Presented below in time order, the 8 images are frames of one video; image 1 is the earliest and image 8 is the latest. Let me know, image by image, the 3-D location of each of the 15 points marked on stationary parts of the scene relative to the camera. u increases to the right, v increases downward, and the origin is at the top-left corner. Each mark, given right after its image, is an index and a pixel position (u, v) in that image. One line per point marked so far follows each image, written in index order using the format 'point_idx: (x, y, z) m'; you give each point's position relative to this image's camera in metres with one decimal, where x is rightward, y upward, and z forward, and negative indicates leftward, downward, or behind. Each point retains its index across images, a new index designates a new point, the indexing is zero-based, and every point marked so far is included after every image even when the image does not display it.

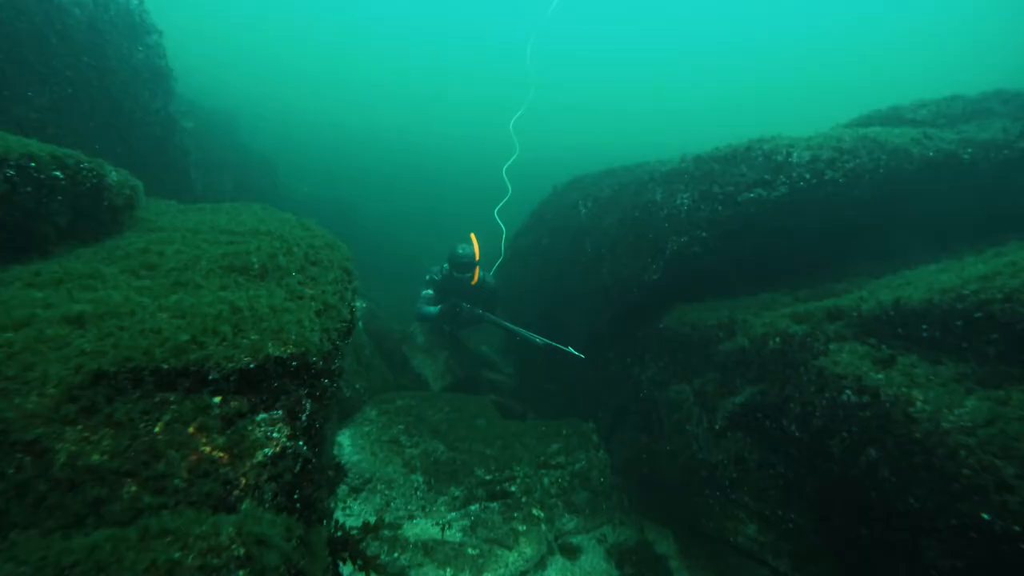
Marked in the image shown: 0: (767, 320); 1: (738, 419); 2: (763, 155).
0: (+2.8, -0.3, +5.8) m
1: (+2.3, -1.3, +5.3) m
2: (+3.3, +1.8, +7.0) m
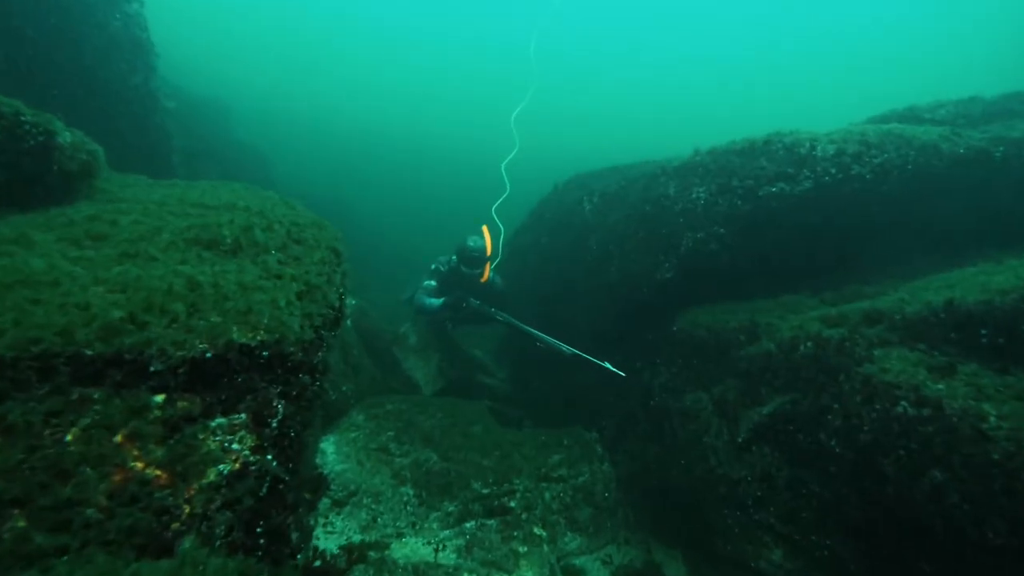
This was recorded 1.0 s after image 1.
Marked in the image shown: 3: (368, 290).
0: (+2.9, -0.3, +5.3) m
1: (+2.3, -1.3, +4.8) m
2: (+3.4, +1.7, +6.6) m
3: (-3.8, -0.1, +13.8) m
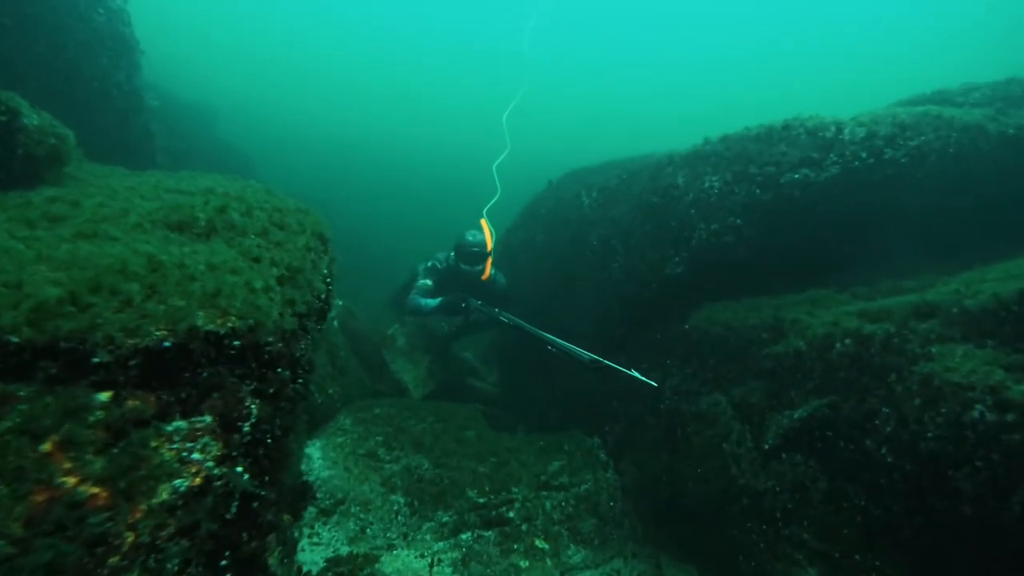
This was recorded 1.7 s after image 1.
0: (+2.9, -0.3, +4.8) m
1: (+2.4, -1.2, +4.3) m
2: (+3.4, +1.8, +6.1) m
3: (-3.9, 0.0, +13.2) m
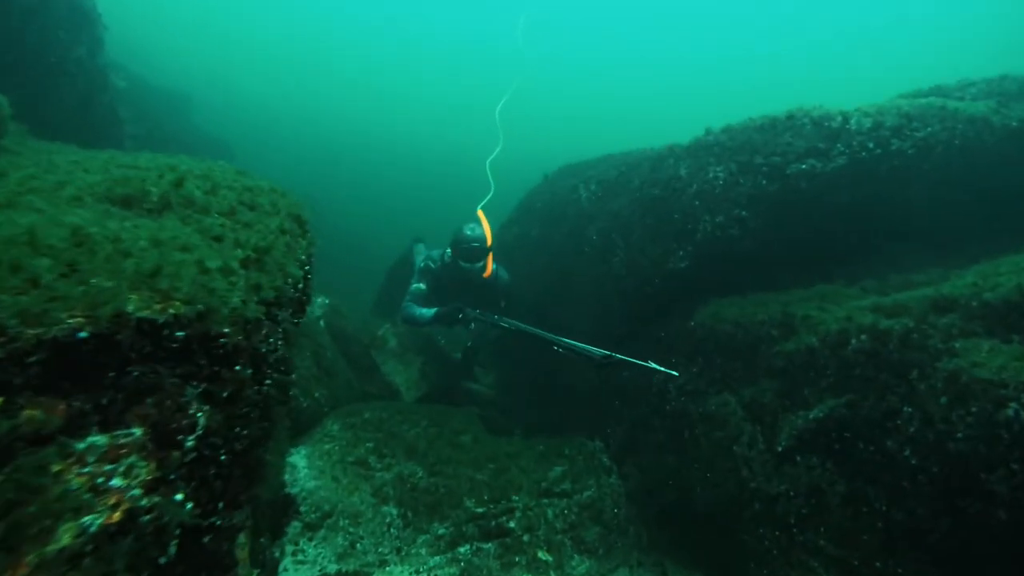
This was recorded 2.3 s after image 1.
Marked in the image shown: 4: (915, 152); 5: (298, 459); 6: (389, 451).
0: (+2.9, -0.2, +4.6) m
1: (+2.4, -1.2, +4.1) m
2: (+3.3, +1.9, +5.9) m
3: (-4.1, -0.1, +12.9) m
4: (+4.2, +1.4, +5.5) m
5: (-2.2, -1.8, +5.5) m
6: (-1.4, -1.8, +6.0) m
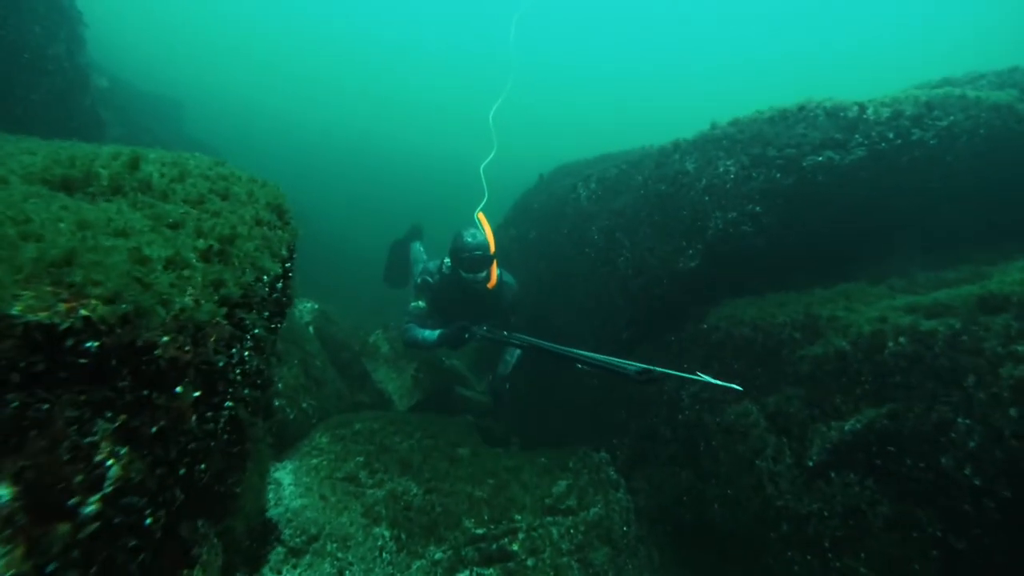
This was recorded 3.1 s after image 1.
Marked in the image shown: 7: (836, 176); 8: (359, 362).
0: (+2.9, -0.2, +4.2) m
1: (+2.4, -1.1, +3.8) m
2: (+3.3, +1.9, +5.6) m
3: (-4.2, -0.2, +12.4) m
4: (+4.2, +1.4, +5.2) m
5: (-2.2, -1.8, +5.0) m
6: (-1.4, -1.9, +5.6) m
7: (+3.3, +1.1, +5.3) m
8: (-2.3, -1.1, +7.9) m
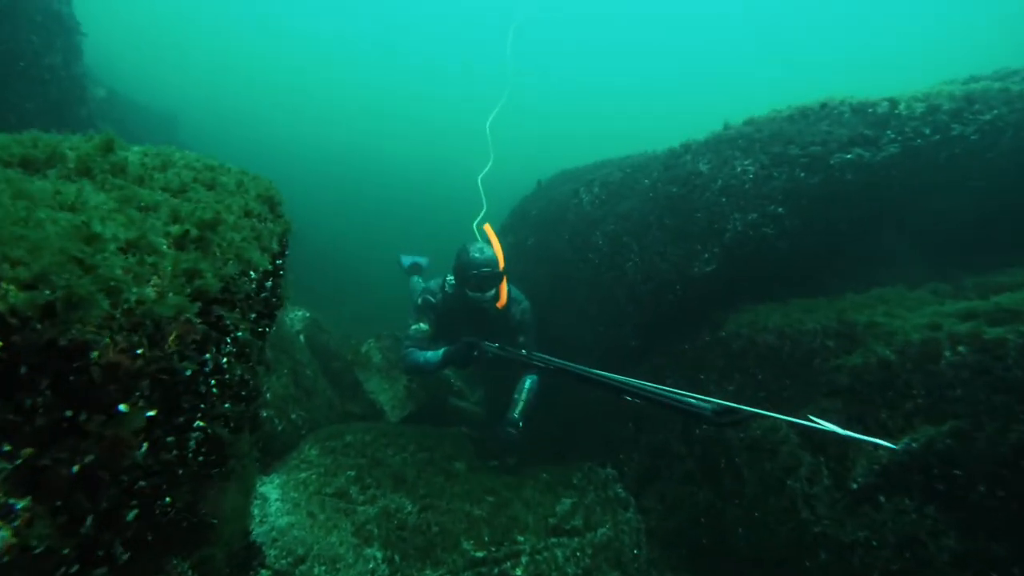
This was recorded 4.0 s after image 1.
0: (+3.0, -0.2, +3.9) m
1: (+2.5, -1.2, +3.3) m
2: (+3.4, +1.8, +5.2) m
3: (-4.2, -0.3, +11.9) m
4: (+4.3, +1.4, +4.8) m
5: (-2.1, -1.8, +4.5) m
6: (-1.3, -1.9, +5.1) m
7: (+3.3, +1.1, +5.0) m
8: (-2.3, -1.2, +7.4) m
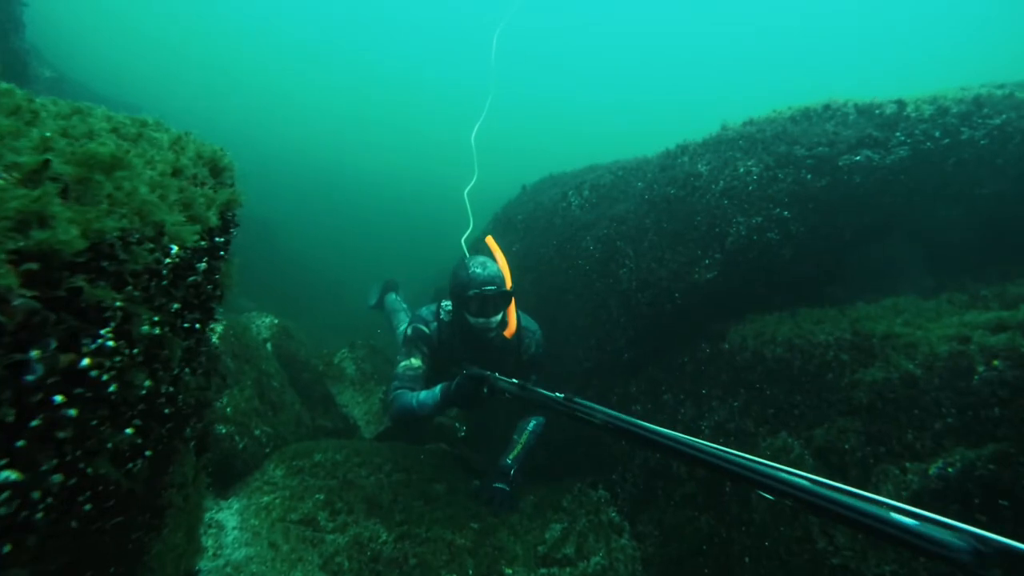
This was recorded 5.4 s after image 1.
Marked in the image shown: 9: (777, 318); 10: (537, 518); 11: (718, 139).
0: (+2.9, -0.3, +3.6) m
1: (+2.5, -1.2, +3.0) m
2: (+3.3, +1.7, +5.0) m
3: (-4.6, -0.5, +11.3) m
4: (+4.2, +1.3, +4.6) m
5: (-2.2, -1.8, +4.0) m
6: (-1.5, -2.0, +4.6) m
7: (+3.2, +1.0, +4.7) m
8: (-2.5, -1.3, +6.9) m
9: (+2.4, -0.3, +4.7) m
10: (+0.3, -2.3, +5.1) m
11: (+2.3, +1.6, +5.7) m
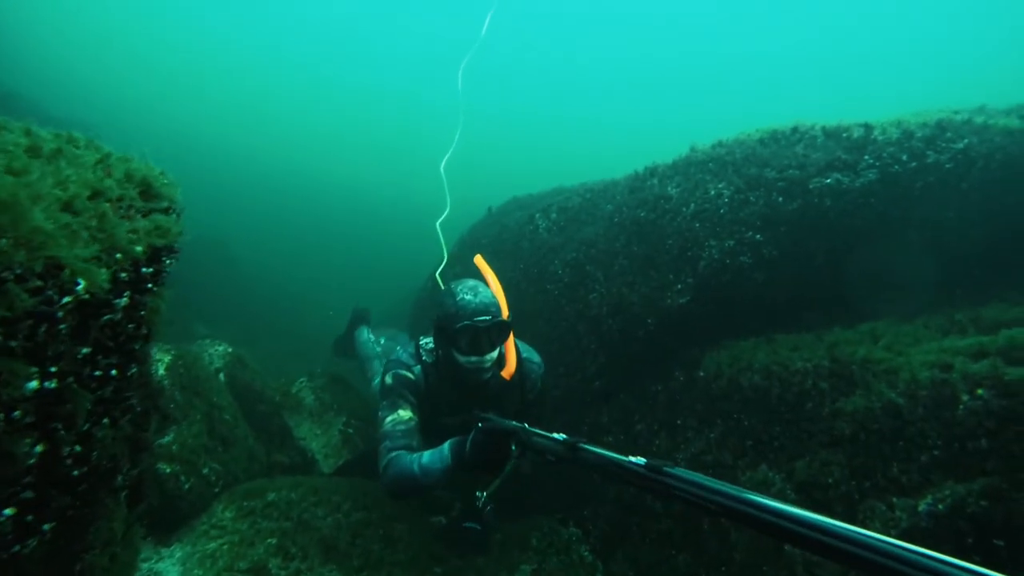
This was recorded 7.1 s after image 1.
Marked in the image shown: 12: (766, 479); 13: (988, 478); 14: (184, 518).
0: (+2.7, -0.5, +3.5) m
1: (+2.3, -1.4, +2.8) m
2: (+3.0, +1.5, +5.0) m
3: (-5.2, -1.0, +10.8) m
4: (+3.9, +1.1, +4.7) m
5: (-2.5, -2.0, +3.5) m
6: (-1.7, -2.2, +4.2) m
7: (+2.9, +0.8, +4.7) m
8: (-2.9, -1.6, +6.5) m
9: (+2.1, -0.5, +4.5) m
10: (0.0, -2.5, +4.7) m
11: (+1.9, +1.4, +5.6) m
12: (+1.8, -1.4, +3.7) m
13: (+2.5, -1.0, +2.8) m
14: (-2.7, -1.9, +4.2) m
